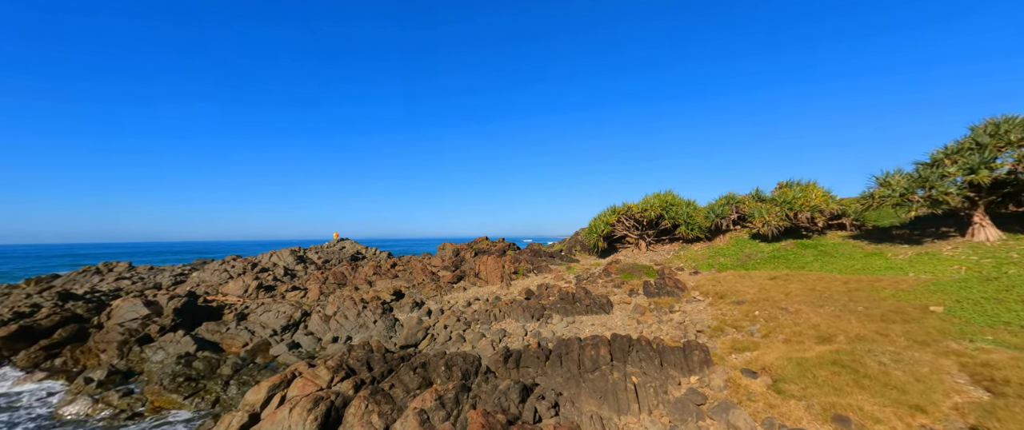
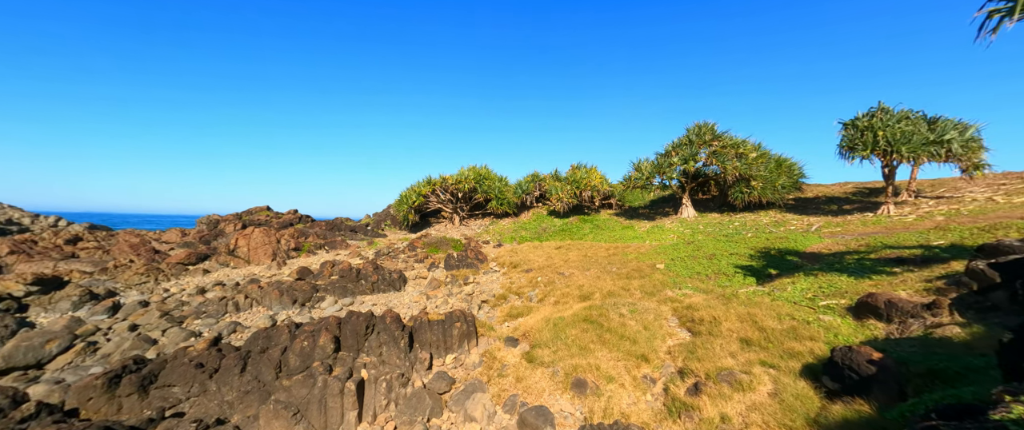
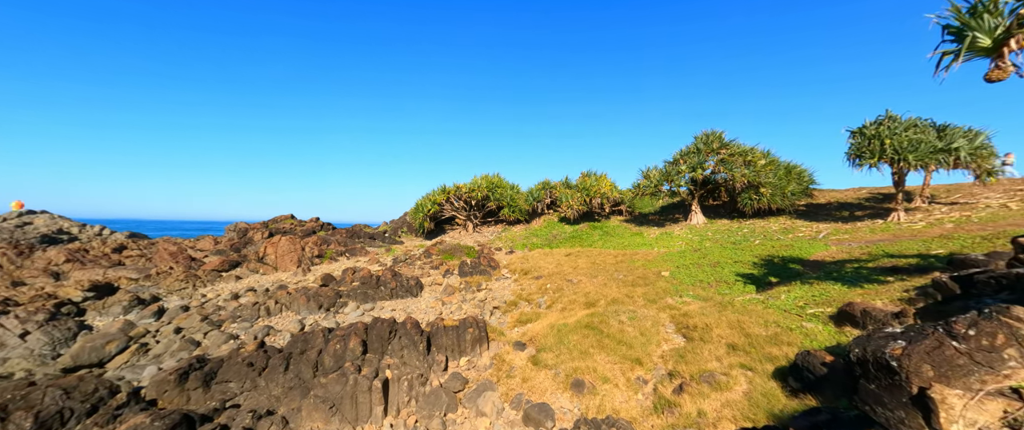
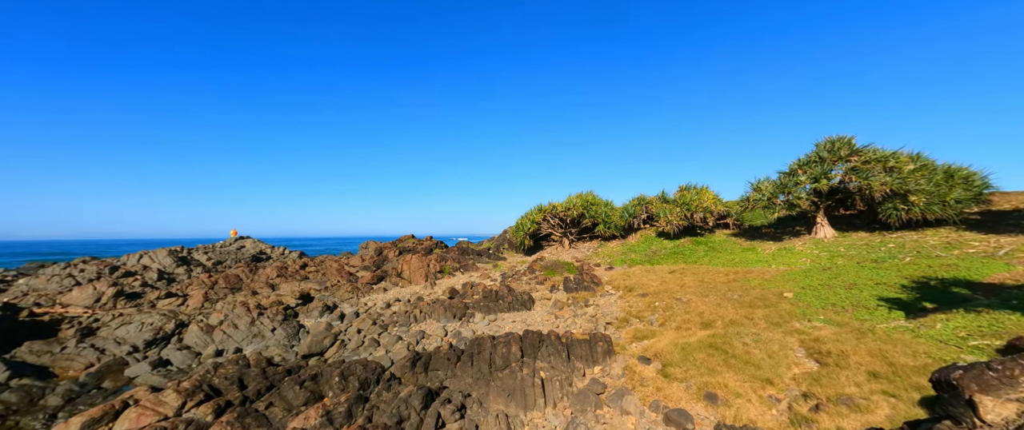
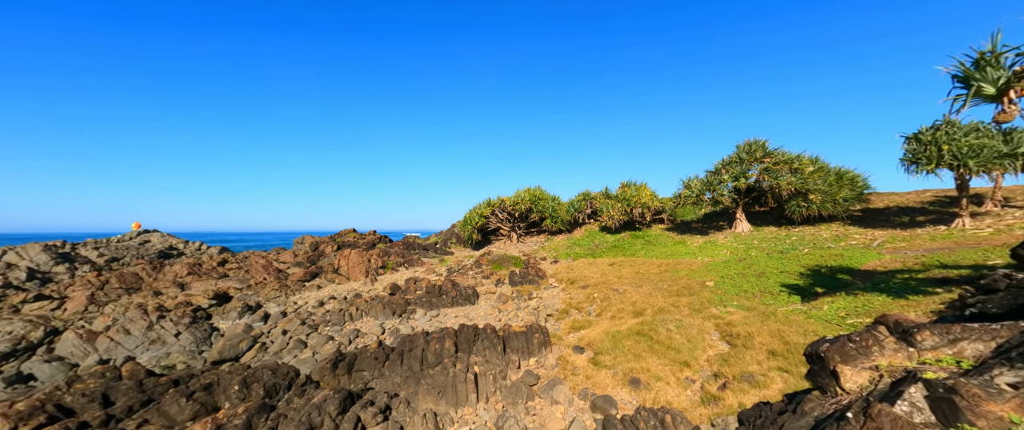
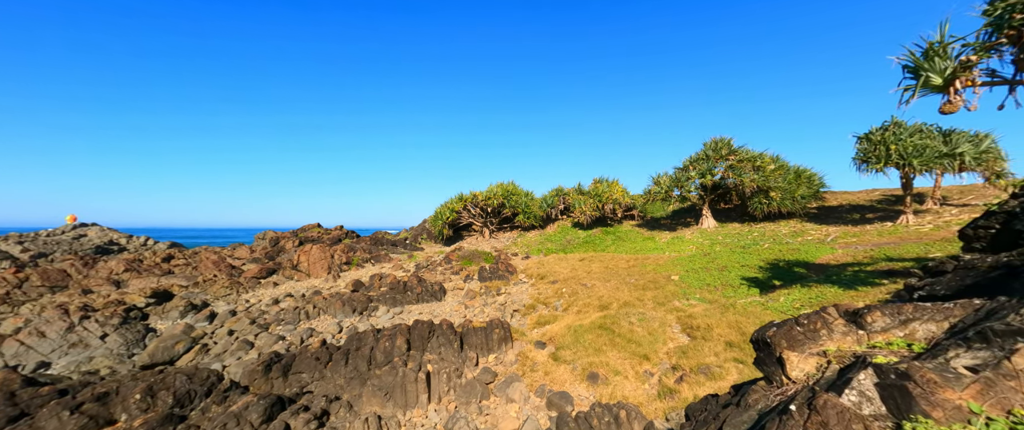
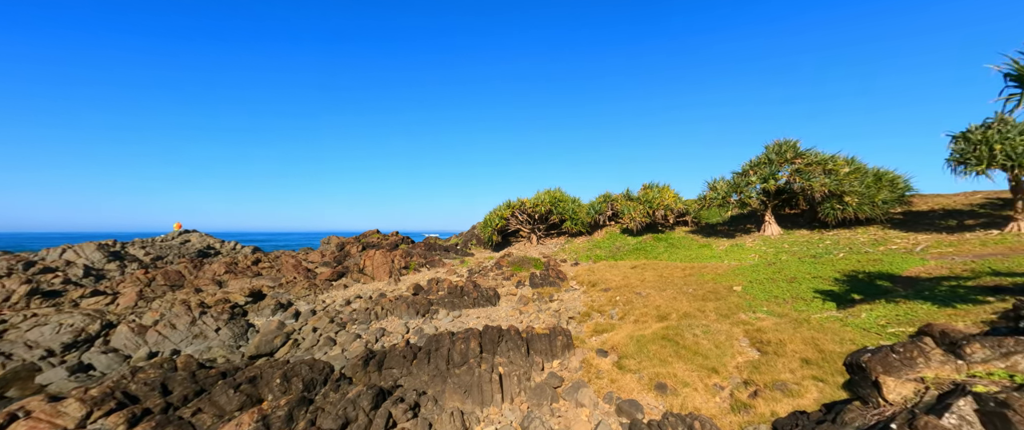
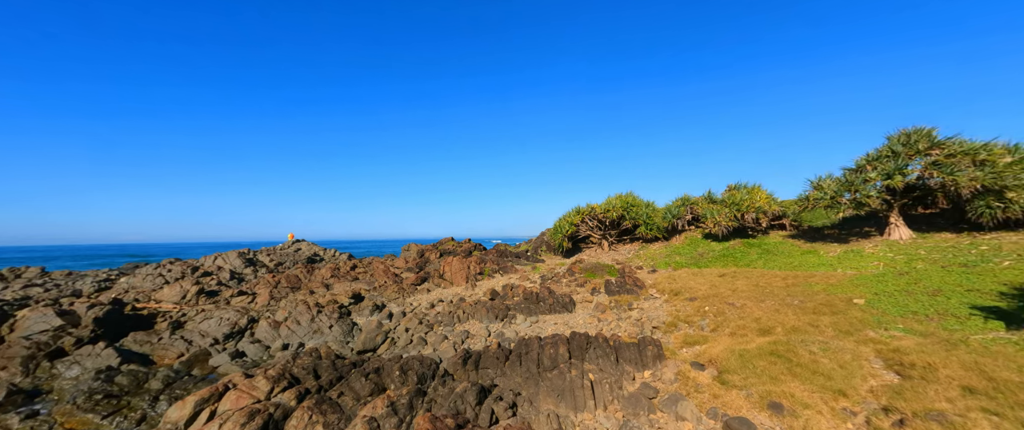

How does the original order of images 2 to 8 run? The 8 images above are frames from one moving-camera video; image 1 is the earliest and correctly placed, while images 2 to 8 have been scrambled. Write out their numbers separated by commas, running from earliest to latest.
8, 4, 7, 5, 6, 3, 2
